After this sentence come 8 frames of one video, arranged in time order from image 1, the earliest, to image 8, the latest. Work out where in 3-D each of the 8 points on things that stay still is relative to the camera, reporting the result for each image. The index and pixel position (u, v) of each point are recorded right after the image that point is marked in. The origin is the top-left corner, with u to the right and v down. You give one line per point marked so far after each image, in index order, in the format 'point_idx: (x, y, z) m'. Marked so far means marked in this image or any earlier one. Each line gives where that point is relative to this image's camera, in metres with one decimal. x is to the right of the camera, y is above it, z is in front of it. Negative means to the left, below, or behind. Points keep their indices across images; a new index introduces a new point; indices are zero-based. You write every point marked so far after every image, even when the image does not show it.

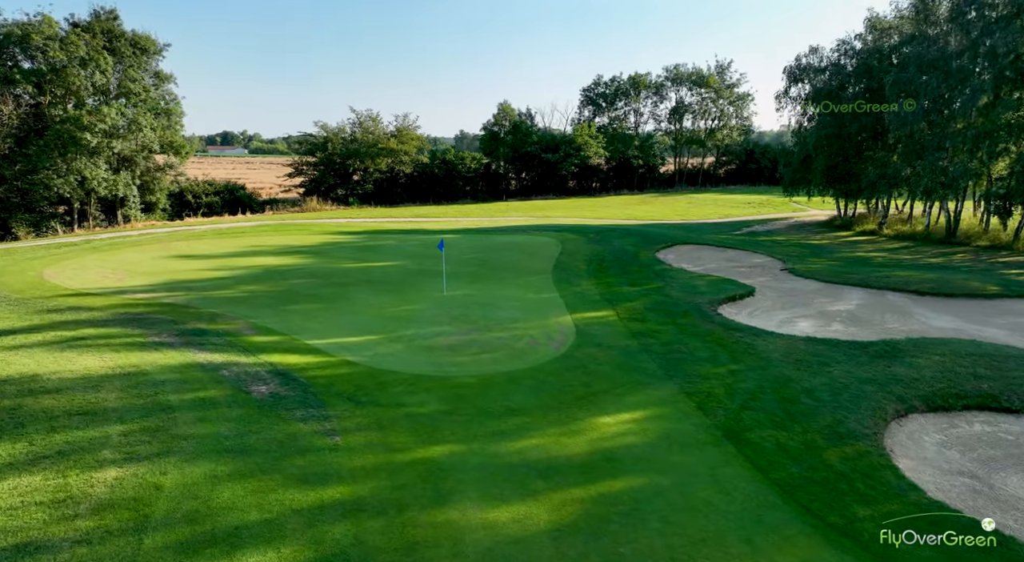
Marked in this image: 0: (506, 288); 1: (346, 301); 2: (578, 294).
0: (0.0, -0.3, +15.0) m
1: (-4.2, -0.5, +14.2) m
2: (+1.7, -0.5, +13.6) m
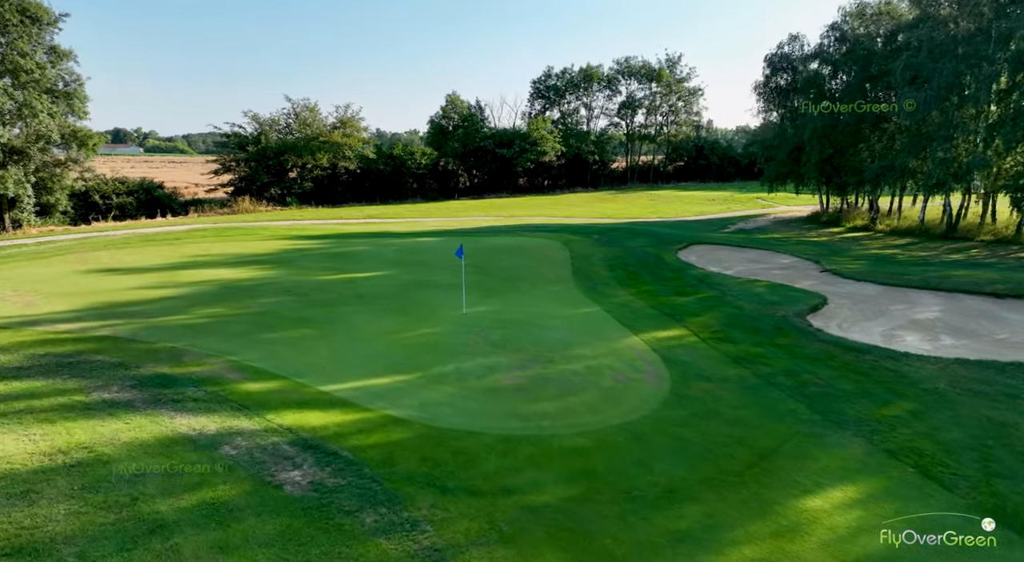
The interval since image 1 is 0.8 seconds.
0: (+0.6, -0.6, +12.8) m
1: (-3.4, -0.9, +11.5) m
2: (+2.5, -0.7, +11.6) m
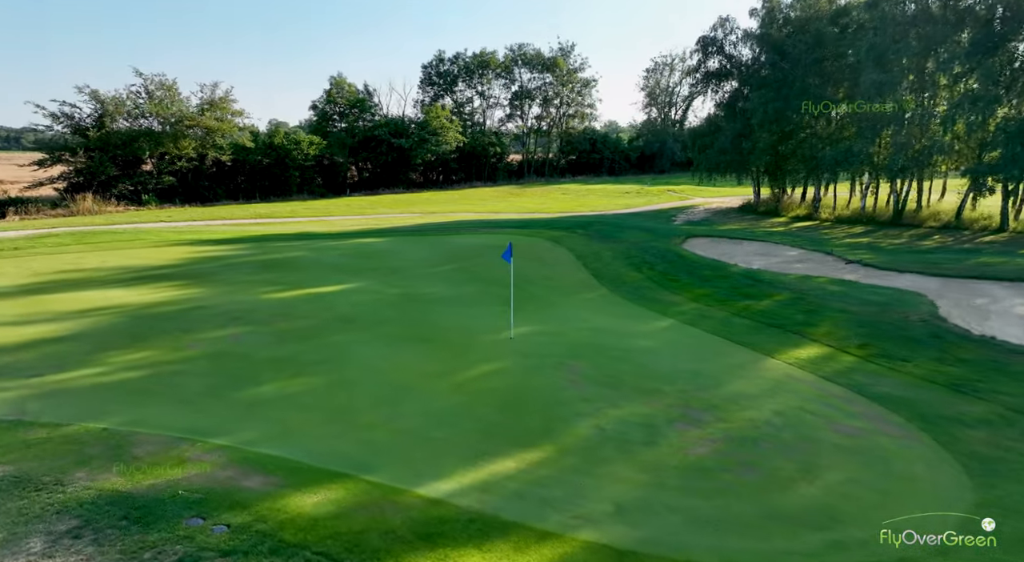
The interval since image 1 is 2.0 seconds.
0: (+1.4, -0.7, +10.2) m
1: (-2.2, -1.2, +8.0) m
2: (+3.5, -0.8, +9.4) m
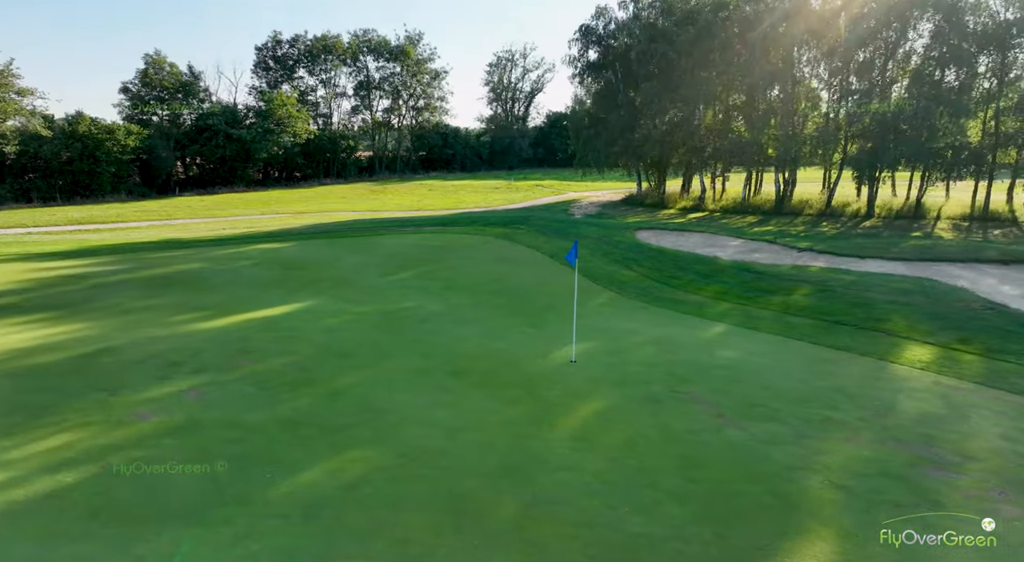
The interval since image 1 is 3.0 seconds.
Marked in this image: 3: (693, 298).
0: (+1.9, -0.8, +8.7) m
1: (-0.9, -1.4, +5.7) m
2: (+4.2, -0.7, +8.6) m
3: (+3.4, -0.3, +10.8) m
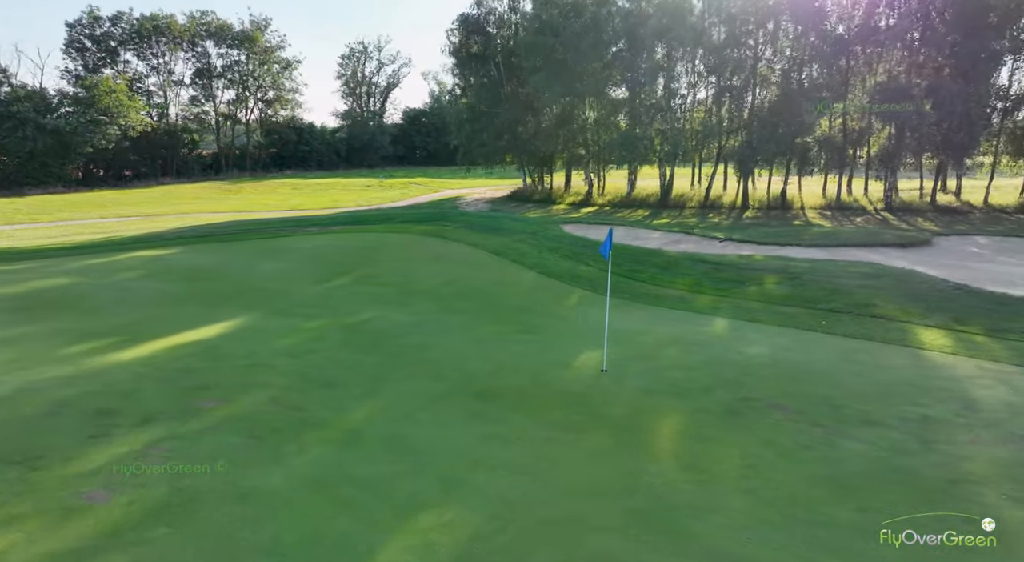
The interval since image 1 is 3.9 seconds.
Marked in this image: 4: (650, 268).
0: (+1.9, -0.7, +8.2) m
1: (-0.1, -1.5, +4.5) m
2: (+4.1, -0.5, +8.6) m
3: (+2.8, -0.2, +10.6) m
4: (+2.7, +0.3, +12.1) m
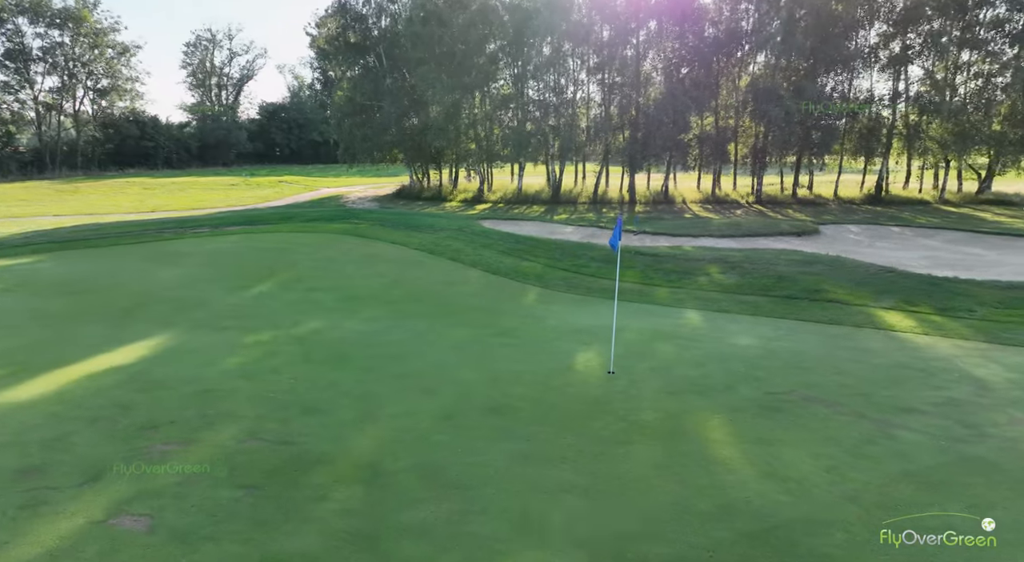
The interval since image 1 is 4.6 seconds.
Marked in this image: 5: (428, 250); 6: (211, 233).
0: (+1.5, -0.6, +7.8) m
1: (+0.4, -1.5, +3.9) m
2: (+3.6, -0.3, +8.7) m
3: (+1.9, -0.1, +10.4) m
4: (+1.5, +0.4, +11.9) m
5: (-1.9, +0.7, +12.5) m
6: (-7.5, +1.2, +14.2) m
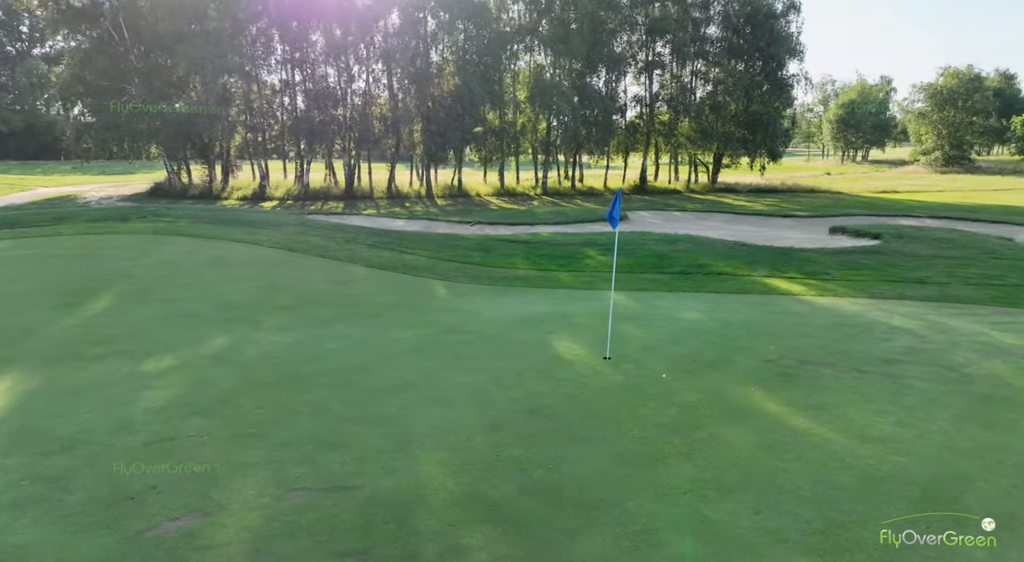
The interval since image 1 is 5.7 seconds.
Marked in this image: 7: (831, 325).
0: (+0.7, -0.4, +7.6) m
1: (+1.1, -1.3, +3.5) m
2: (+2.3, 0.0, +9.2) m
3: (+0.1, +0.1, +10.1) m
4: (-0.8, +0.6, +11.4) m
5: (-4.2, +0.6, +10.7) m
6: (-10.1, +0.7, +10.3) m
7: (+3.6, -0.5, +6.5) m
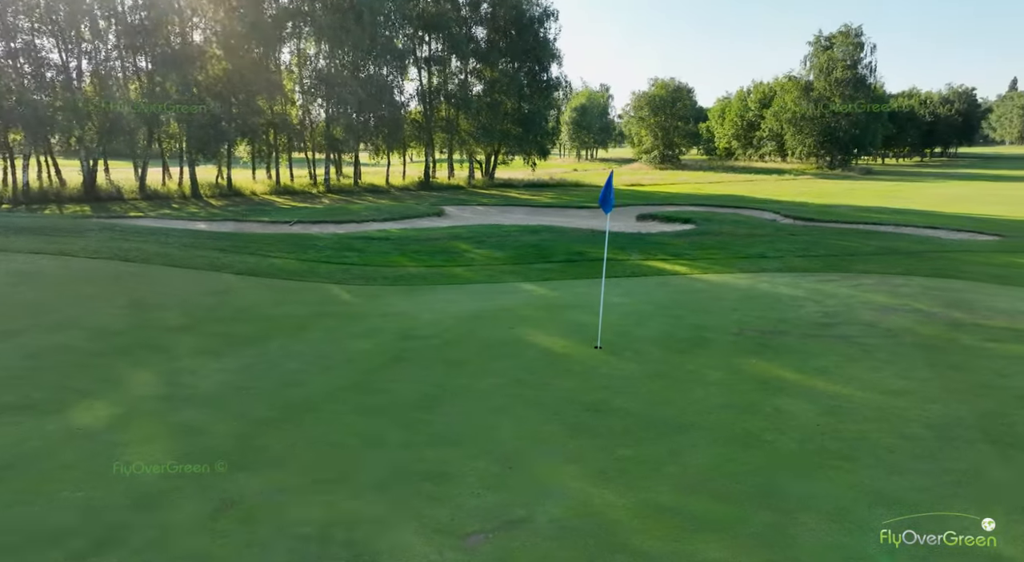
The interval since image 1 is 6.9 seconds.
0: (-0.1, -0.3, +7.5) m
1: (+1.8, -1.2, +3.8) m
2: (+0.8, +0.2, +9.5) m
3: (-1.6, +0.2, +9.6) m
4: (-3.0, +0.5, +10.4) m
5: (-5.9, +0.3, +8.5) m
6: (-11.2, 0.0, +6.0) m
7: (+2.9, -0.2, +7.5) m
